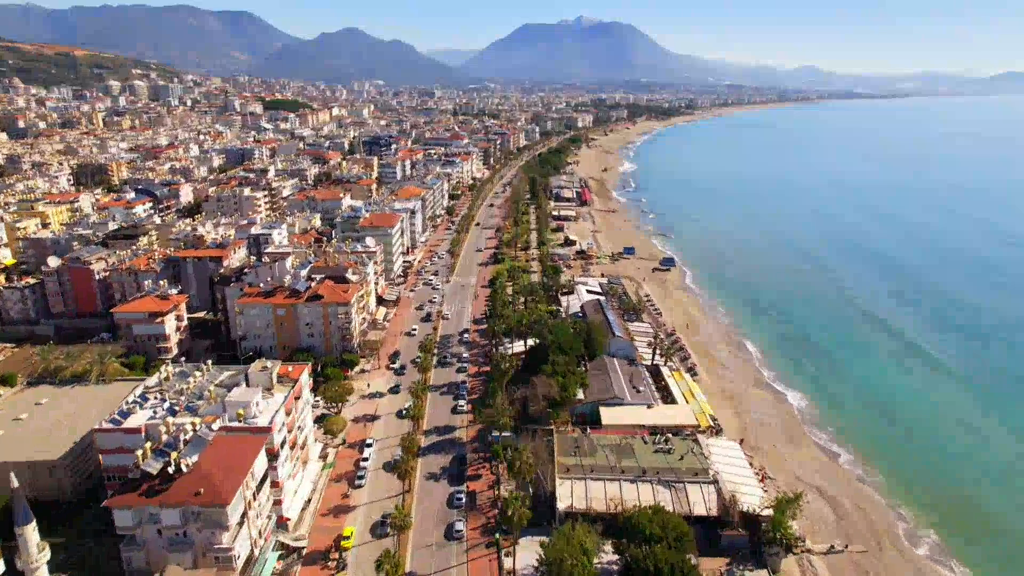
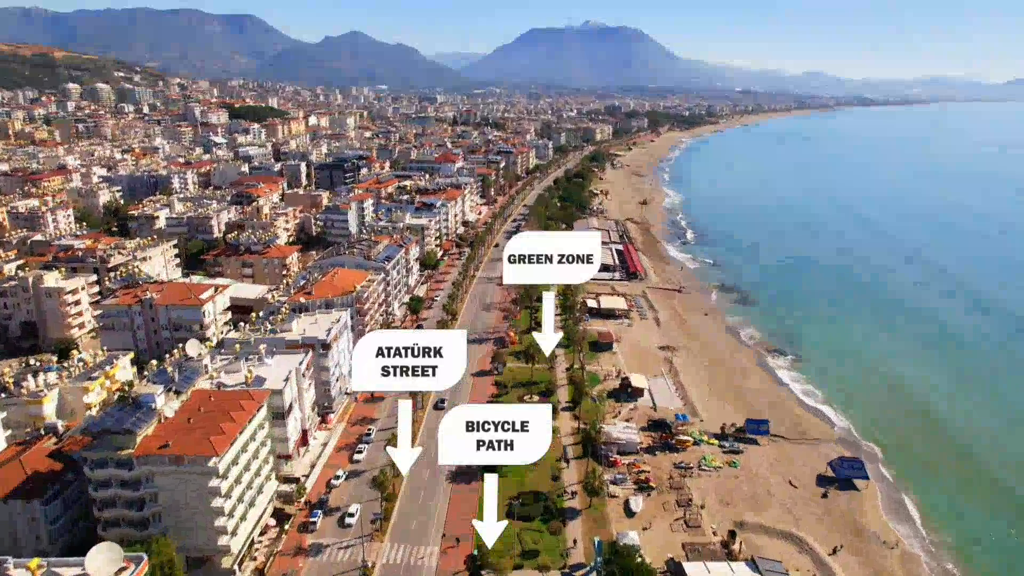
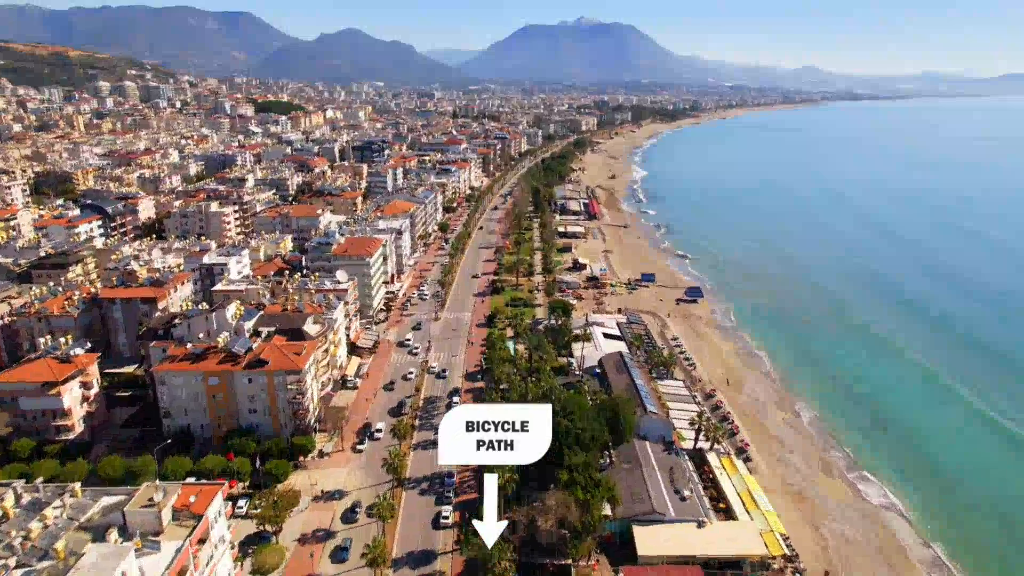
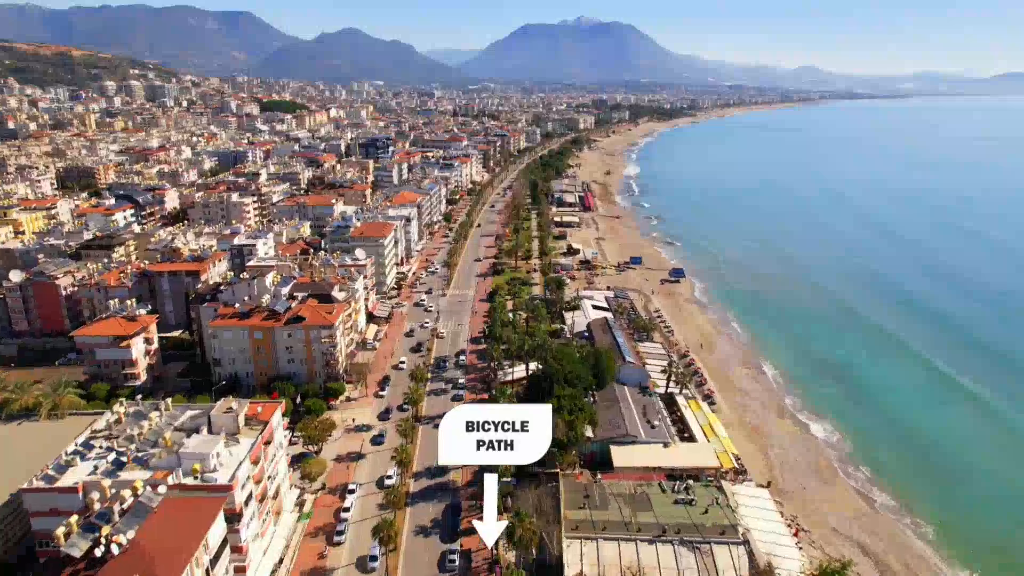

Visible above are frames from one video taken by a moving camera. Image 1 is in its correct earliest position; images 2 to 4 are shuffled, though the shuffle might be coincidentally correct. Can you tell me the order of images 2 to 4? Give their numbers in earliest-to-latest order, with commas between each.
4, 3, 2
